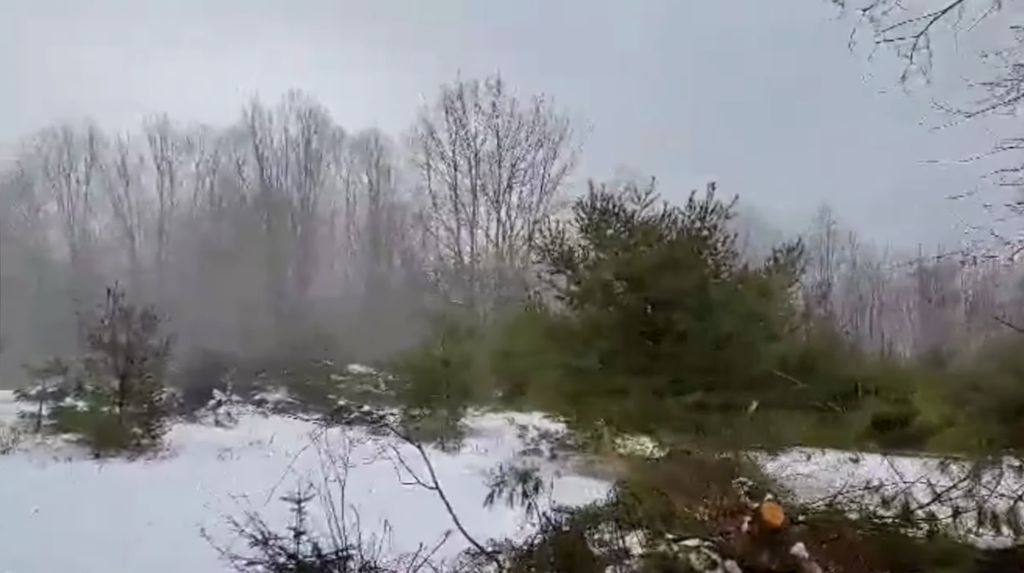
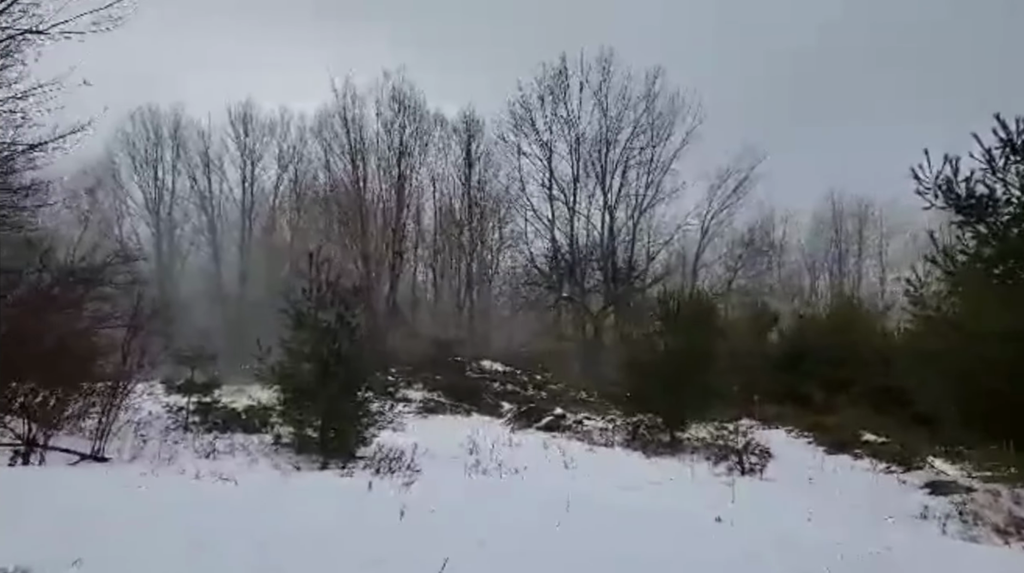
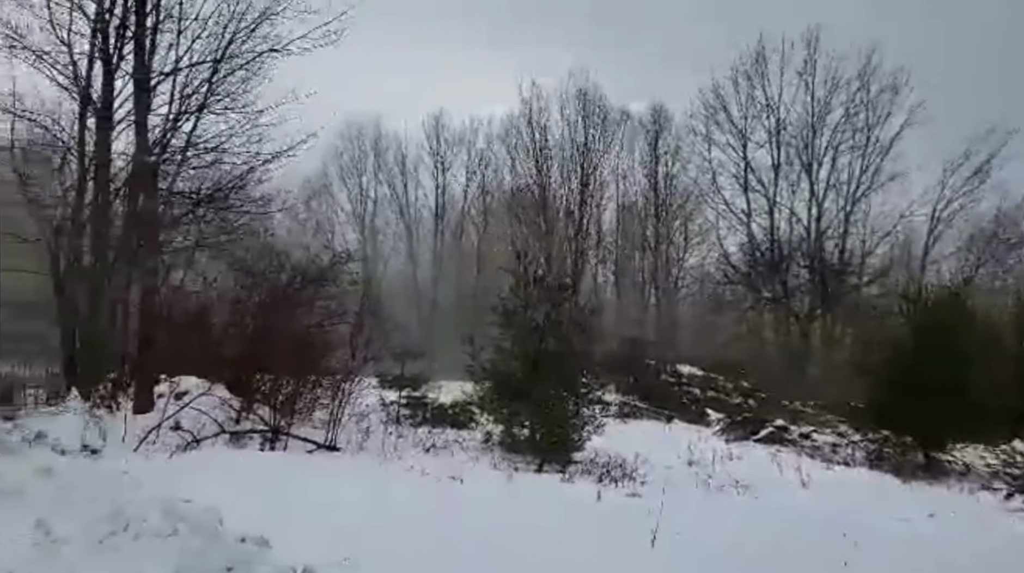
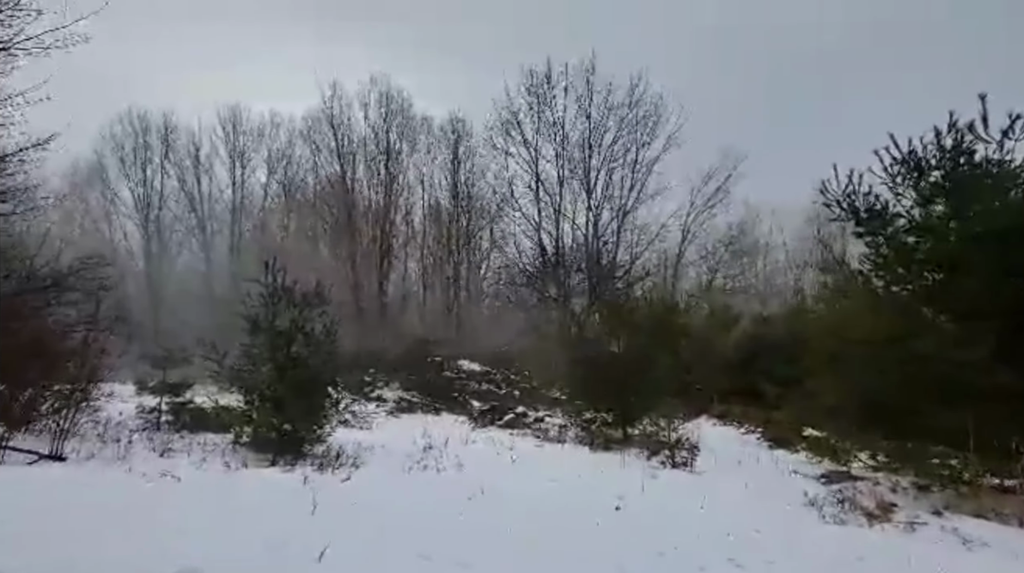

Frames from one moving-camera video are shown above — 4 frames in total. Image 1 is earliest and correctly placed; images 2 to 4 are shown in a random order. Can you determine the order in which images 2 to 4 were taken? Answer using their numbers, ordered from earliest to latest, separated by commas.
4, 2, 3
